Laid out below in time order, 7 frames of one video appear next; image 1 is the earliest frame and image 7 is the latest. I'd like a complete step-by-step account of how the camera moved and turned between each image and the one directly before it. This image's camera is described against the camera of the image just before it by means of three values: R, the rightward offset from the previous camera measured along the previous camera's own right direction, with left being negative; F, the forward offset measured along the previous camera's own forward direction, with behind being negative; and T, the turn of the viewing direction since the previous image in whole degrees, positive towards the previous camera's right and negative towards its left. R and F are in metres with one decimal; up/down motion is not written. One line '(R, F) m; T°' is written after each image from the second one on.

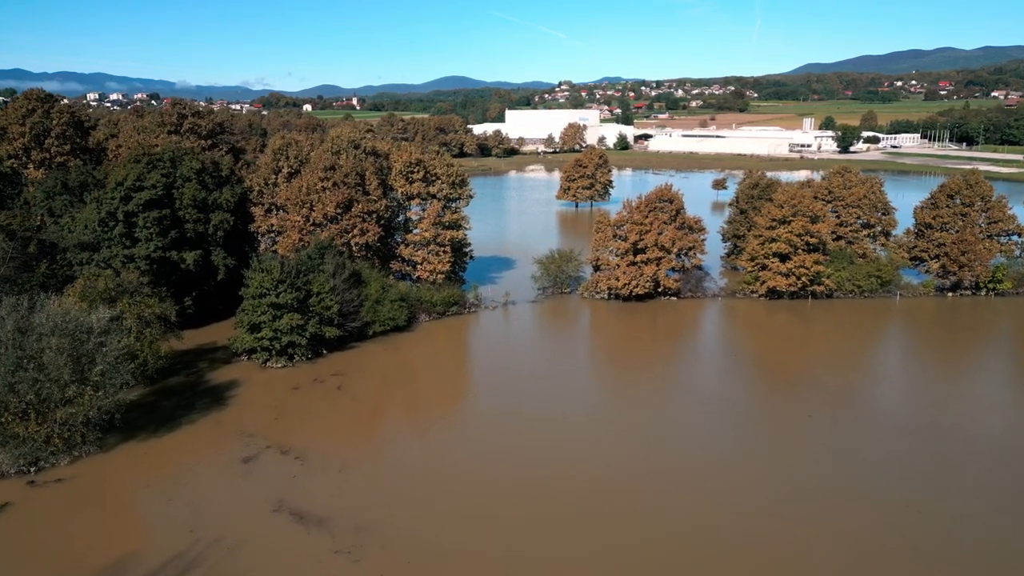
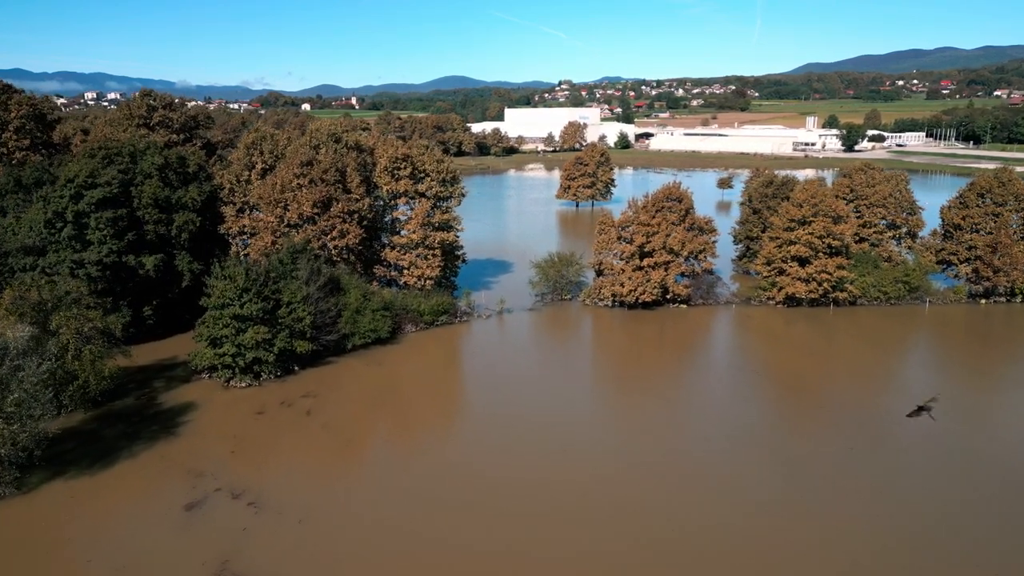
(+0.2, +2.7) m; 0°
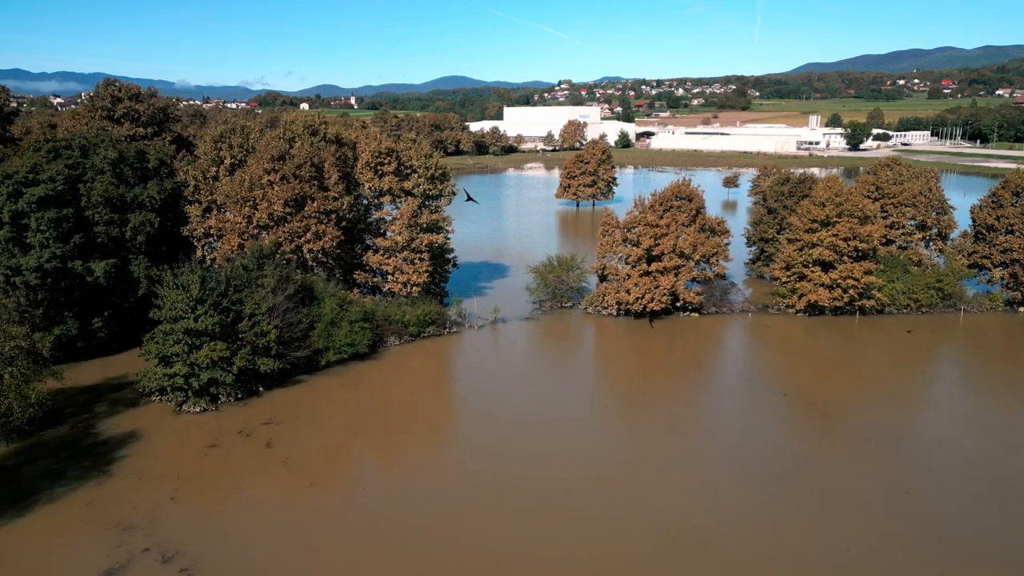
(+0.2, +2.7) m; 0°
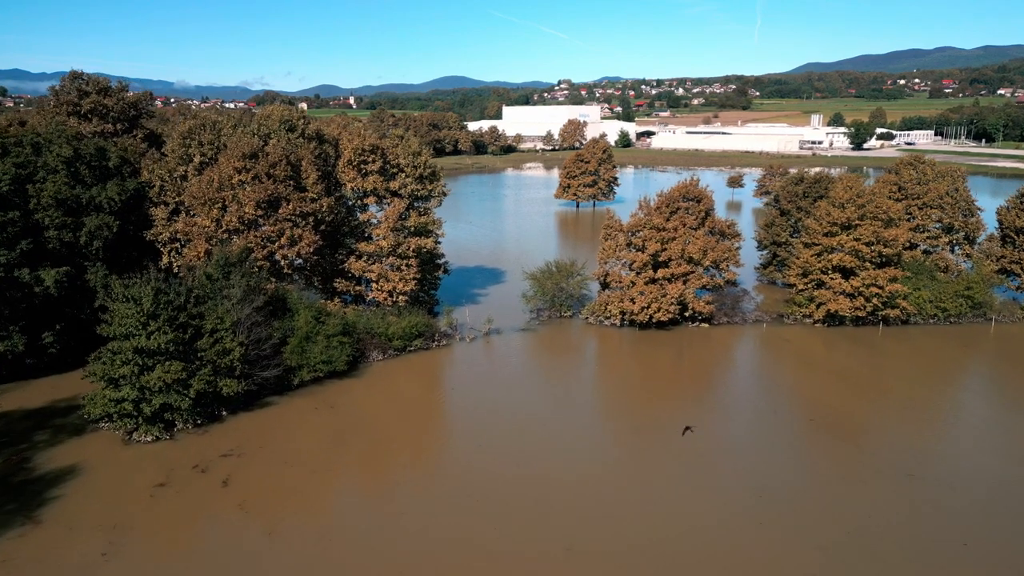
(+0.2, +2.1) m; 0°
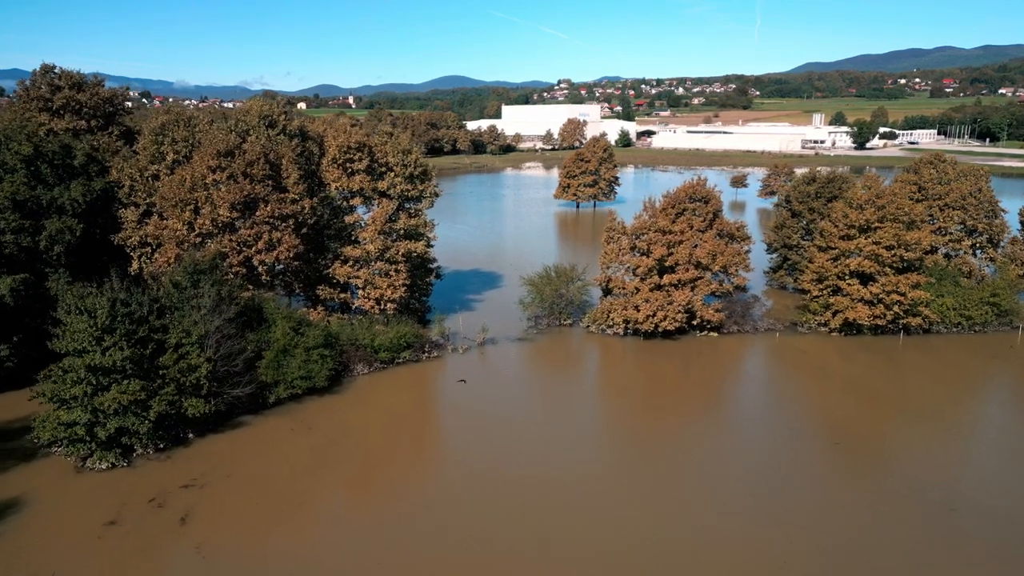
(+0.1, +1.6) m; 0°
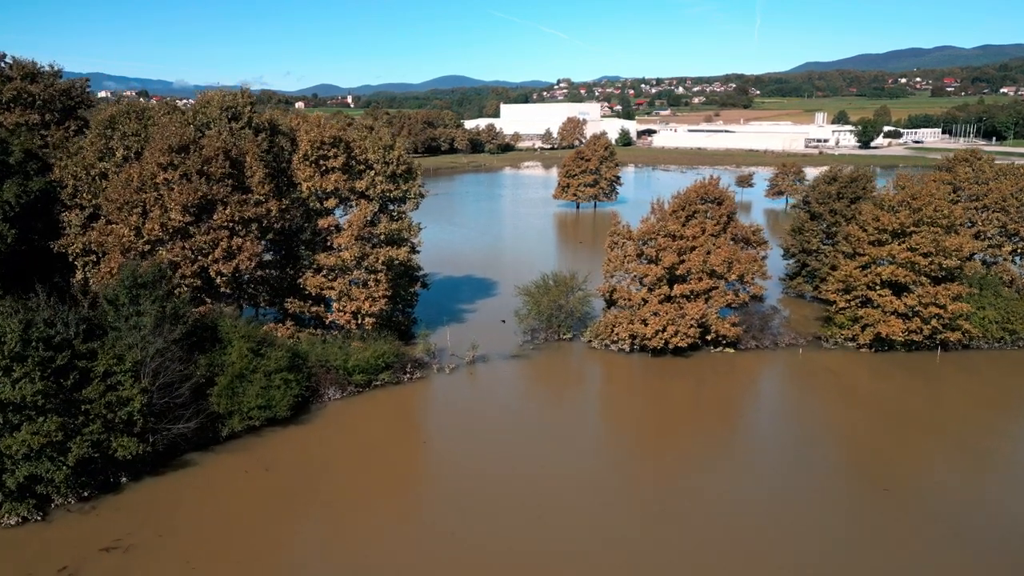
(+0.2, +2.5) m; 0°
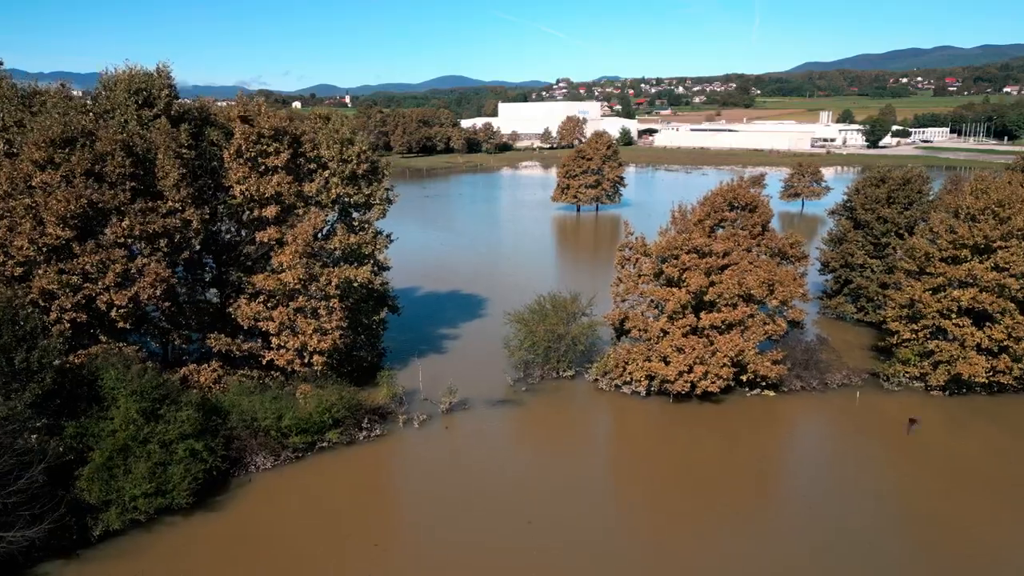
(+0.3, +4.3) m; 0°
